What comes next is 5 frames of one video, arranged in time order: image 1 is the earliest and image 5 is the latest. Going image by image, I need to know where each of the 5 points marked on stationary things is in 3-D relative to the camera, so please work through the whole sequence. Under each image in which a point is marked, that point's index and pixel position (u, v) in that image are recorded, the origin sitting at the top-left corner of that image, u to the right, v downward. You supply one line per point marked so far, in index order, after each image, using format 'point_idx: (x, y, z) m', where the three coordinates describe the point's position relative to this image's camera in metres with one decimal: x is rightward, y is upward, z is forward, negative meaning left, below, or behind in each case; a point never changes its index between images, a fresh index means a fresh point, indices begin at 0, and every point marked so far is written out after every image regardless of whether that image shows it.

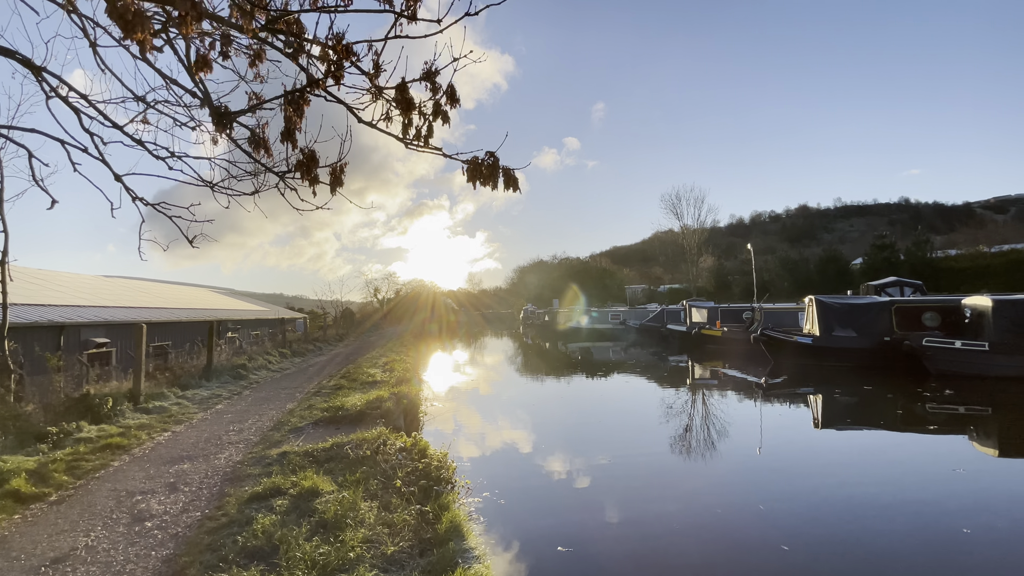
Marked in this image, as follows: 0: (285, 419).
0: (-3.0, -1.7, +7.1) m
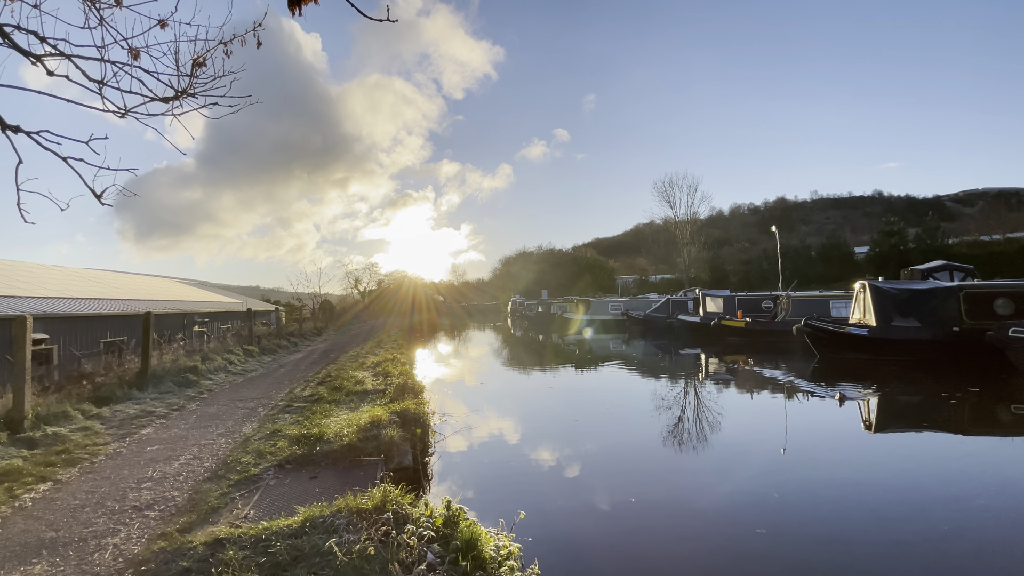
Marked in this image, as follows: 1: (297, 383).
0: (-2.4, -1.5, +4.7) m
1: (-3.5, -1.5, +8.7) m
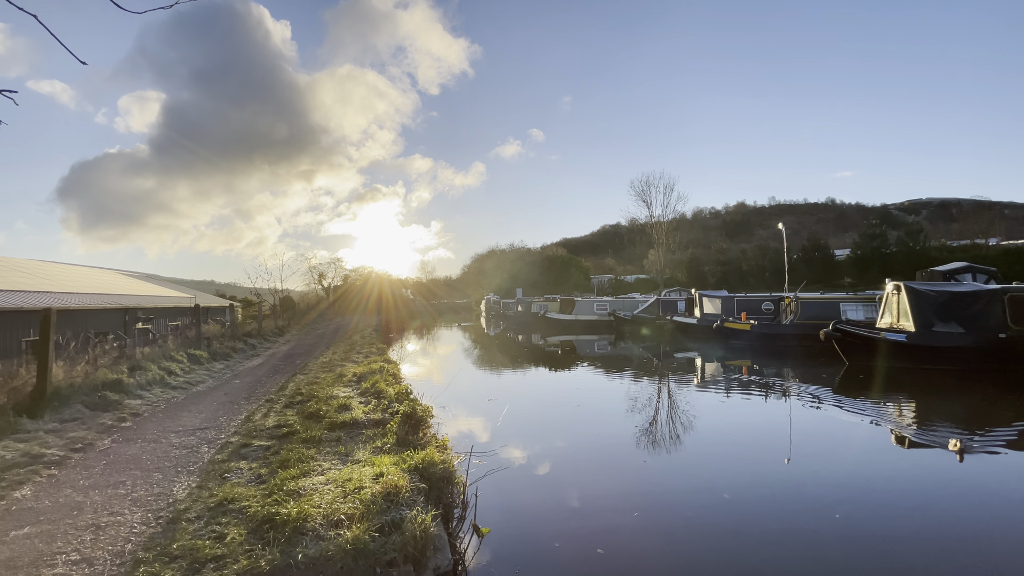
0: (-1.8, -1.4, +2.7) m
1: (-3.2, -1.4, +6.6) m
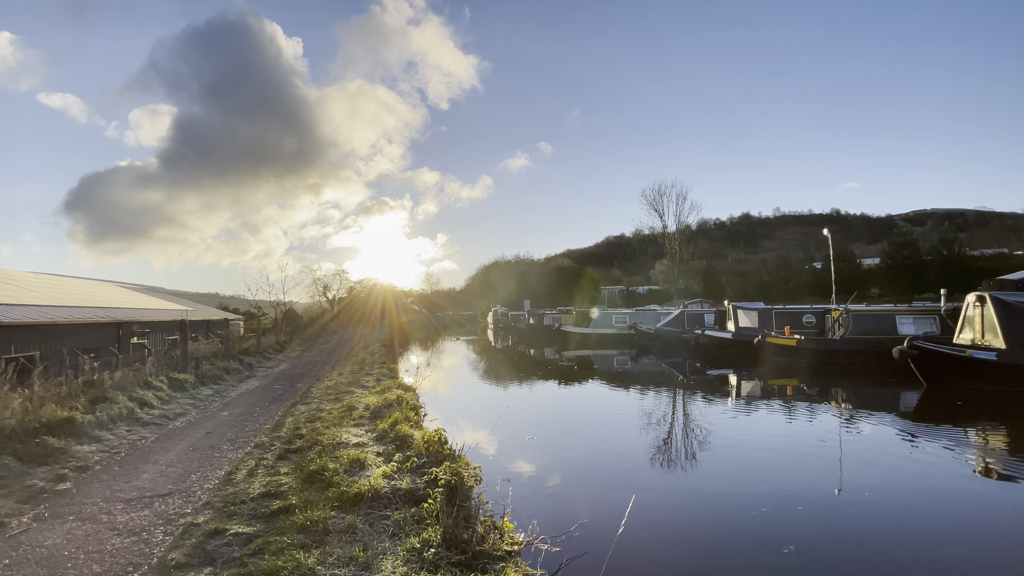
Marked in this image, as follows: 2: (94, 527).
0: (-1.3, -1.4, +1.2) m
1: (-2.6, -1.5, +5.1) m
2: (-2.7, -1.5, +3.5) m
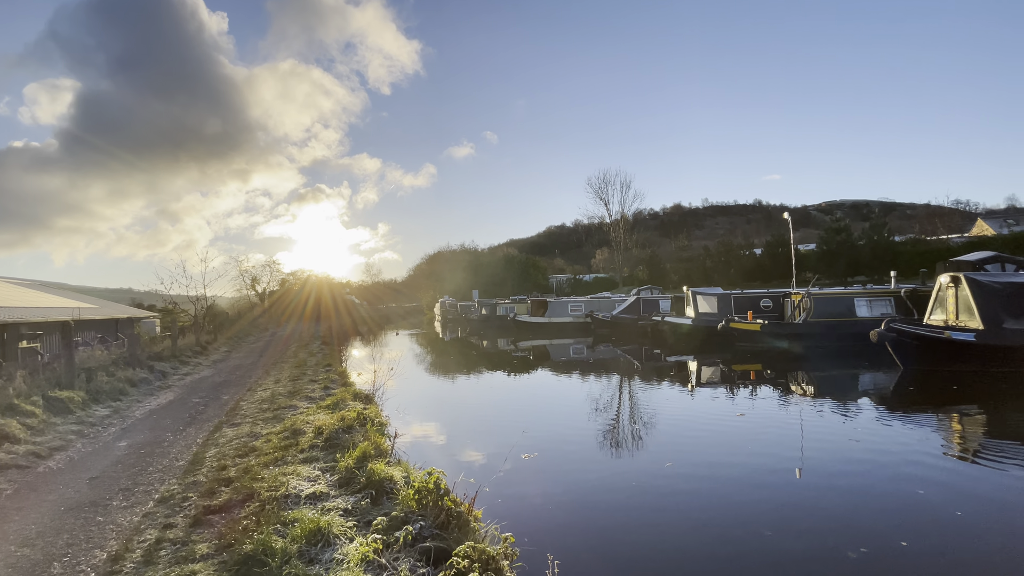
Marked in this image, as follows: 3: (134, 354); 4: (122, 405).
0: (-0.8, -1.4, -0.2) m
1: (-2.5, -1.4, +3.6) m
2: (-2.4, -1.5, +2.0) m
3: (-6.8, -1.2, +9.8) m
4: (-5.1, -1.5, +7.1) m
